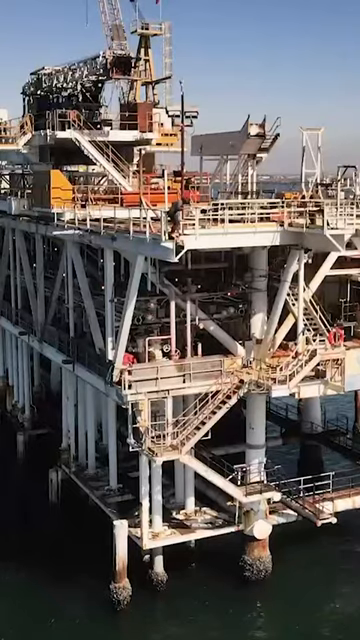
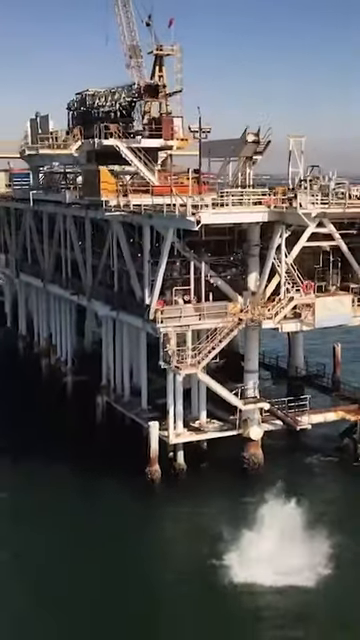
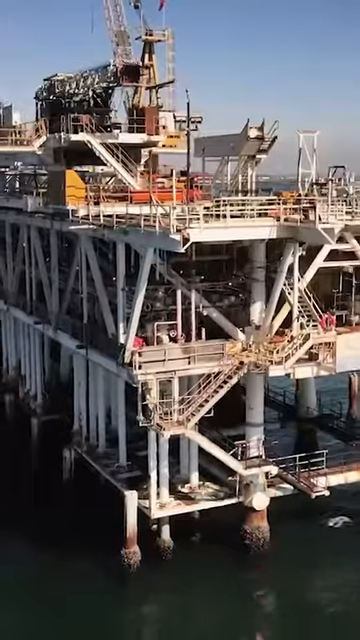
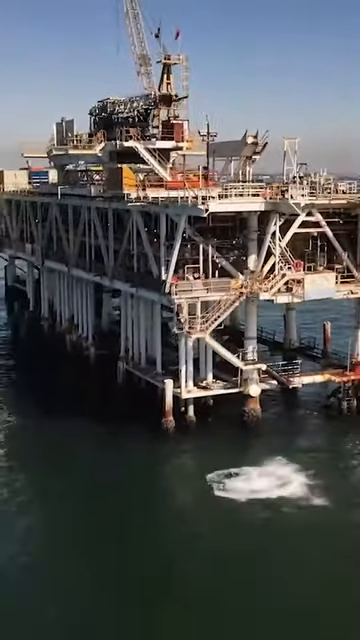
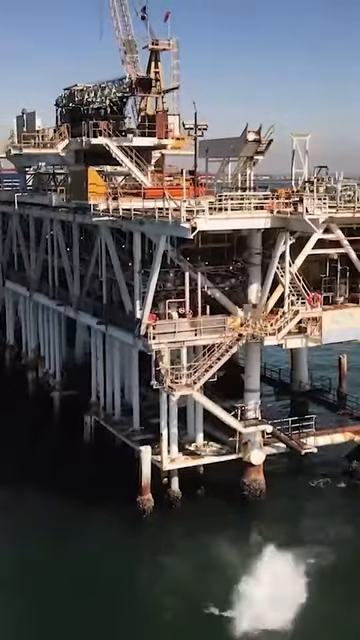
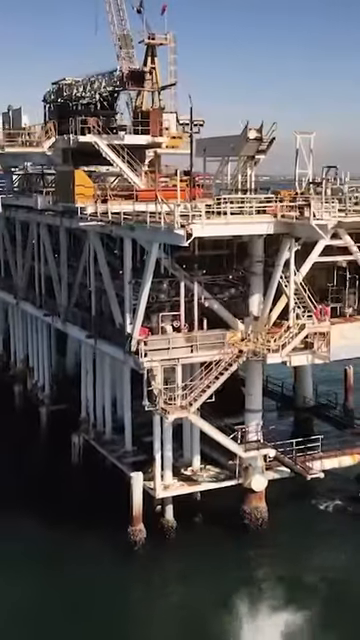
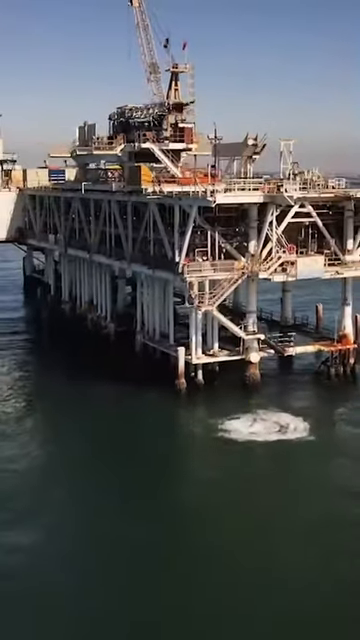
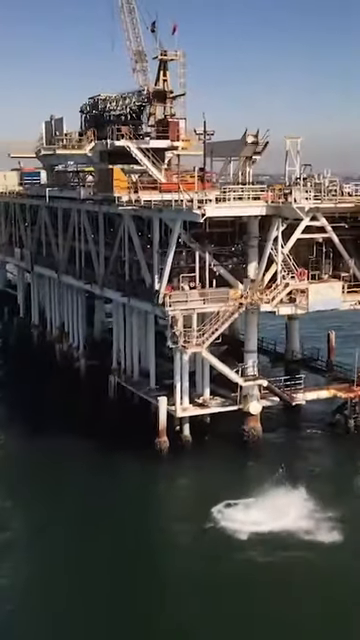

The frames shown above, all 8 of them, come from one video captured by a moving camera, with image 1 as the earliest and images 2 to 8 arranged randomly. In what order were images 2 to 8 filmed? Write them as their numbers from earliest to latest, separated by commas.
3, 6, 5, 2, 8, 4, 7
